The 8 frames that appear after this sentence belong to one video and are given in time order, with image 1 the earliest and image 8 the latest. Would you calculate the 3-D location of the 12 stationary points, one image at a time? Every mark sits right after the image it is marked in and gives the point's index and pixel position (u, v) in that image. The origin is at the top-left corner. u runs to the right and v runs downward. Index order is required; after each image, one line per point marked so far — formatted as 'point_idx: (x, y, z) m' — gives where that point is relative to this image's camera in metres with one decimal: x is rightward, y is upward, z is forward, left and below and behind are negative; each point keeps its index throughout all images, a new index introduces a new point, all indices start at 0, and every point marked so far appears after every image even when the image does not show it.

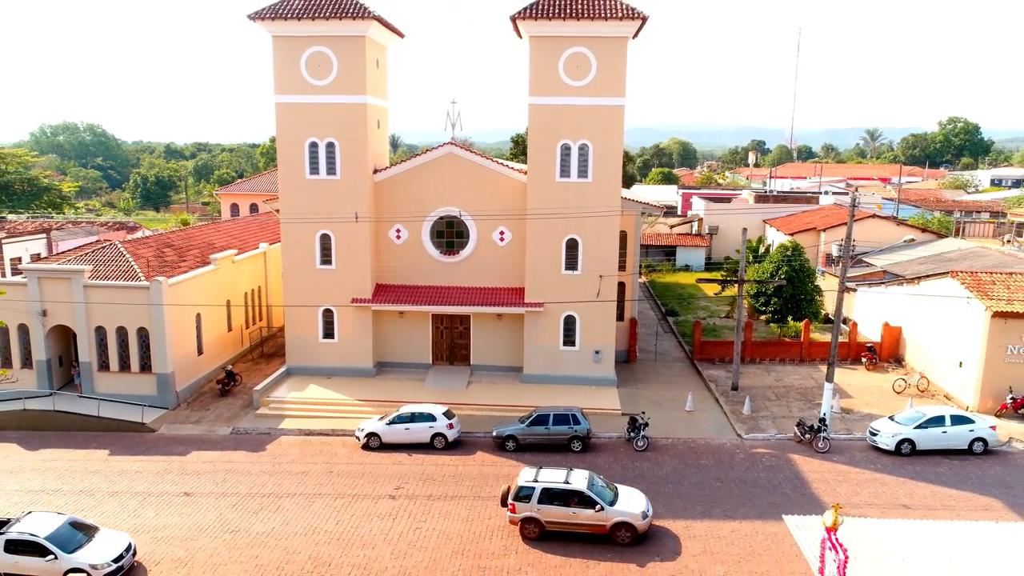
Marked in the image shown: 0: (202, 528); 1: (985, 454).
0: (-6.7, -5.2, +15.7) m
1: (+12.5, -4.4, +19.1) m
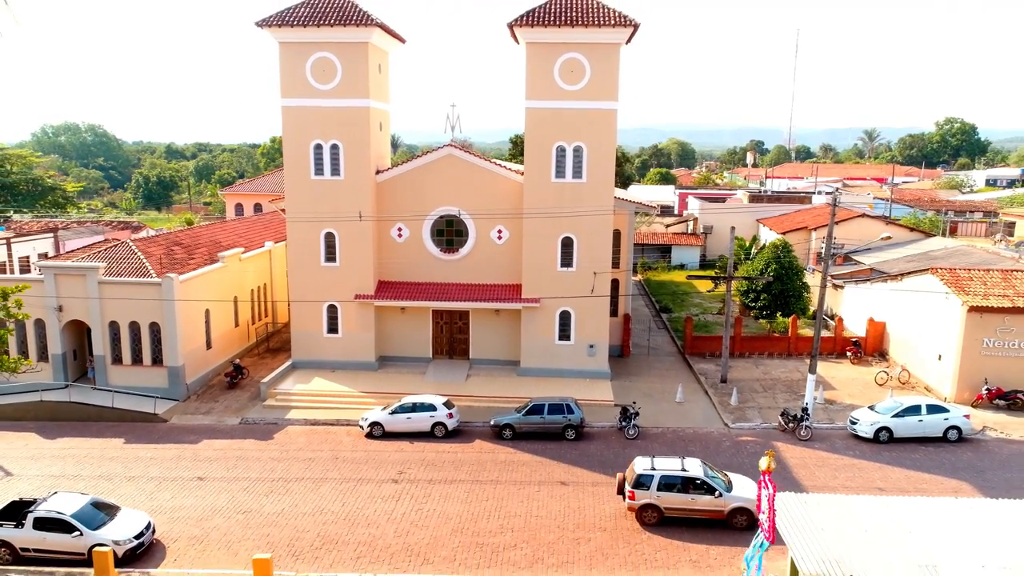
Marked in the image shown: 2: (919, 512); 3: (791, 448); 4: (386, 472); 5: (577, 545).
0: (-6.8, -5.1, +16.7) m
1: (+12.4, -4.3, +20.1) m
2: (+7.0, -3.9, +12.4) m
3: (+7.6, -4.4, +19.9) m
4: (-3.2, -4.7, +18.6) m
5: (+1.4, -5.4, +15.0) m
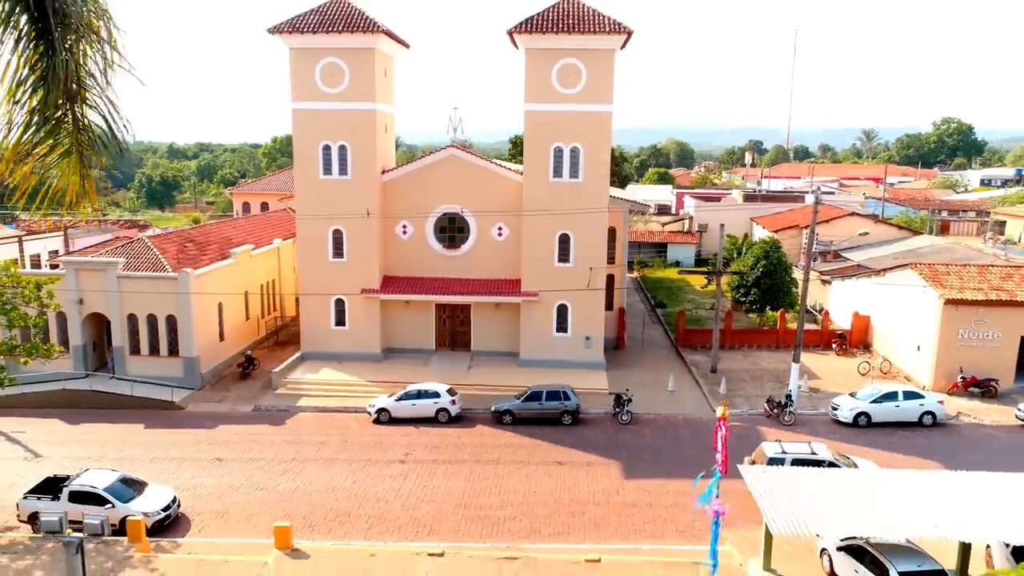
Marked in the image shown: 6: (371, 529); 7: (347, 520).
0: (-6.8, -4.9, +17.8) m
1: (+12.4, -4.1, +21.2) m
2: (+7.0, -3.7, +13.6) m
3: (+7.6, -4.2, +21.0) m
4: (-3.2, -4.5, +19.8) m
5: (+1.3, -5.2, +16.2) m
6: (-3.1, -5.3, +15.8) m
7: (-3.7, -5.2, +16.2) m
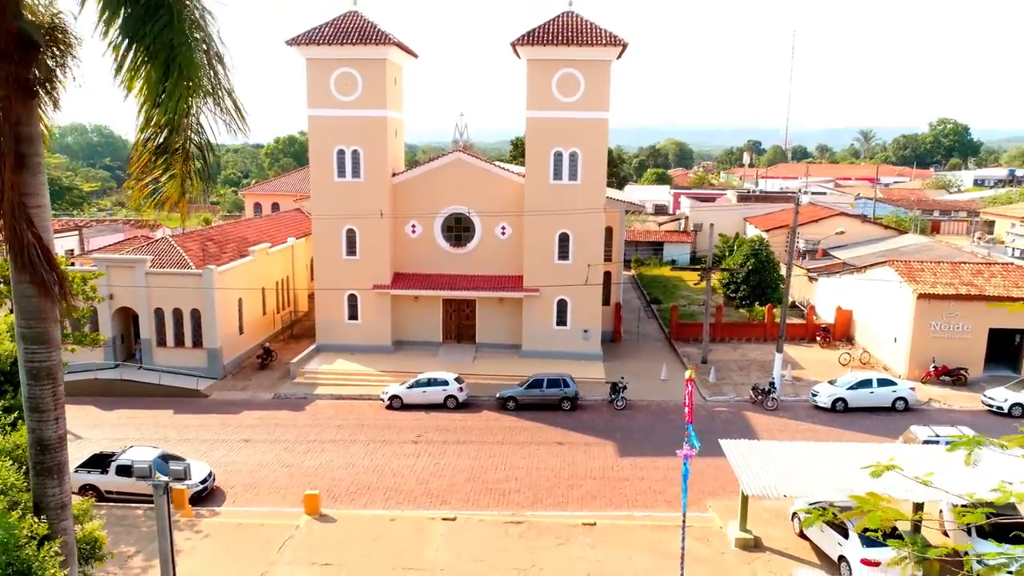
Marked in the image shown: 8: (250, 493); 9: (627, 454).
0: (-6.7, -4.8, +19.5) m
1: (+12.5, -3.9, +22.9) m
2: (+7.1, -3.5, +15.3) m
3: (+7.7, -4.0, +22.7) m
4: (-3.1, -4.4, +21.5) m
5: (+1.5, -5.0, +17.9) m
6: (-3.0, -5.1, +17.5) m
7: (-3.6, -5.0, +17.9) m
8: (-6.5, -5.1, +17.9) m
9: (+3.2, -4.6, +19.9) m
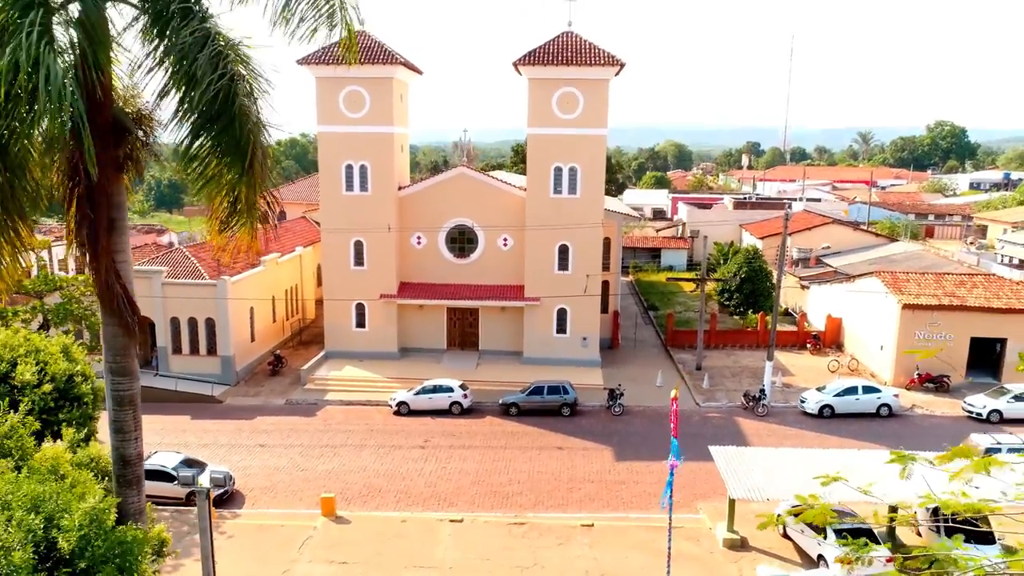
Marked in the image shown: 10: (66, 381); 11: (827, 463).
0: (-6.7, -5.1, +20.6) m
1: (+12.6, -4.3, +24.0) m
2: (+7.1, -3.9, +16.4) m
3: (+7.8, -4.4, +23.8) m
4: (-3.1, -4.8, +22.6) m
5: (+1.5, -5.4, +19.0) m
6: (-2.9, -5.5, +18.6) m
7: (-3.5, -5.4, +19.0) m
8: (-6.4, -5.5, +19.0) m
9: (+3.2, -5.0, +21.0) m
10: (-7.1, -1.5, +11.4) m
11: (+7.1, -3.9, +16.2) m
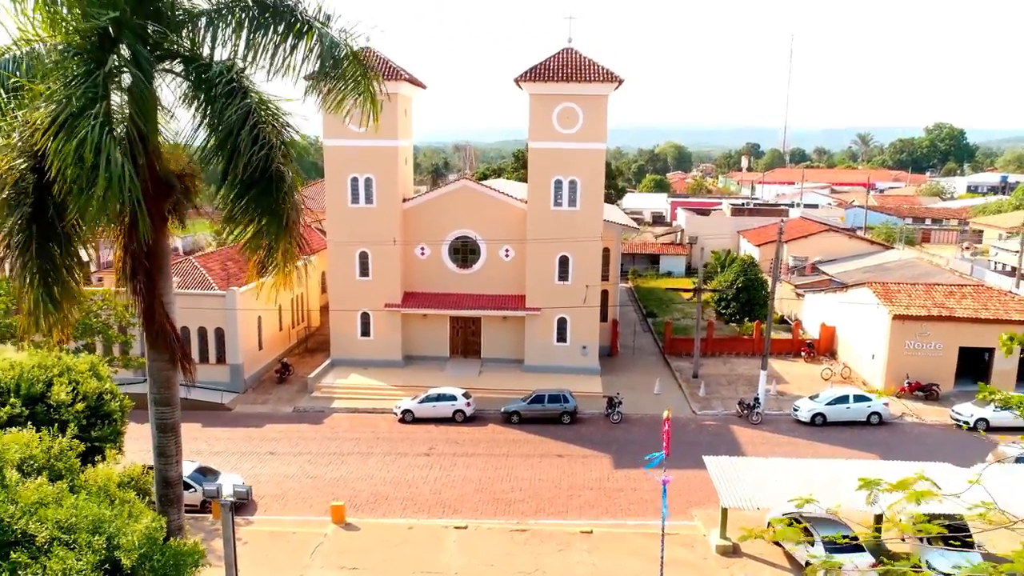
0: (-6.6, -5.5, +21.4) m
1: (+12.7, -4.7, +24.8) m
2: (+7.2, -4.3, +17.1) m
3: (+7.9, -4.8, +24.6) m
4: (-3.0, -5.2, +23.3) m
5: (+1.6, -5.8, +19.7) m
6: (-2.8, -5.9, +19.3) m
7: (-3.5, -5.8, +19.7) m
8: (-6.4, -5.9, +19.7) m
9: (+3.3, -5.4, +21.7) m
10: (-7.0, -1.9, +12.1) m
11: (+7.2, -4.3, +16.9) m
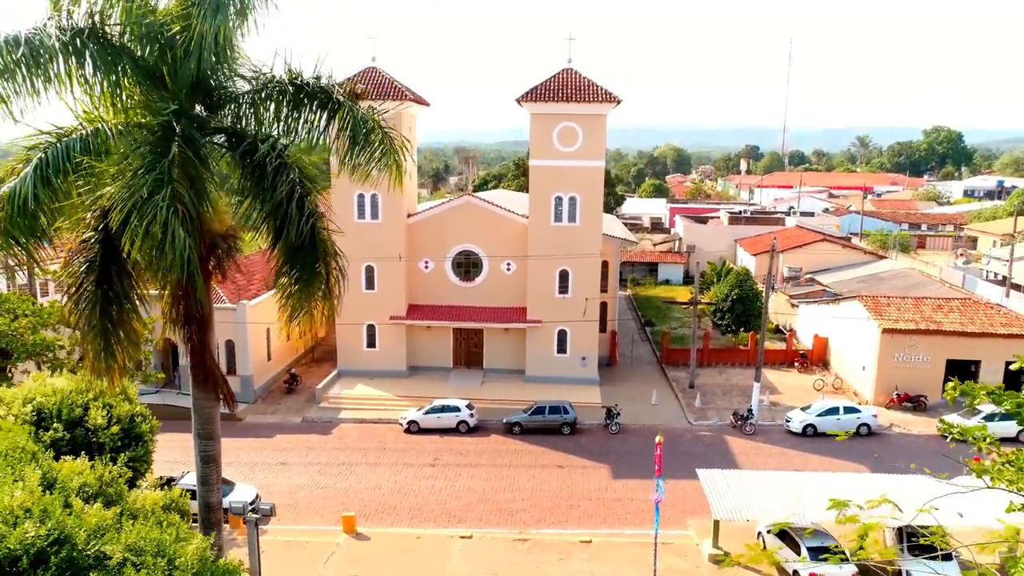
0: (-6.5, -6.1, +22.3) m
1: (+12.7, -5.3, +25.7) m
2: (+7.3, -4.8, +18.0) m
3: (+7.9, -5.4, +25.5) m
4: (-2.9, -5.7, +24.2) m
5: (+1.7, -6.3, +20.6) m
6: (-2.8, -6.5, +20.2) m
7: (-3.4, -6.4, +20.6) m
8: (-6.3, -6.4, +20.6) m
9: (+3.4, -5.9, +22.6) m
10: (-6.9, -2.4, +13.0) m
11: (+7.2, -4.9, +17.8) m
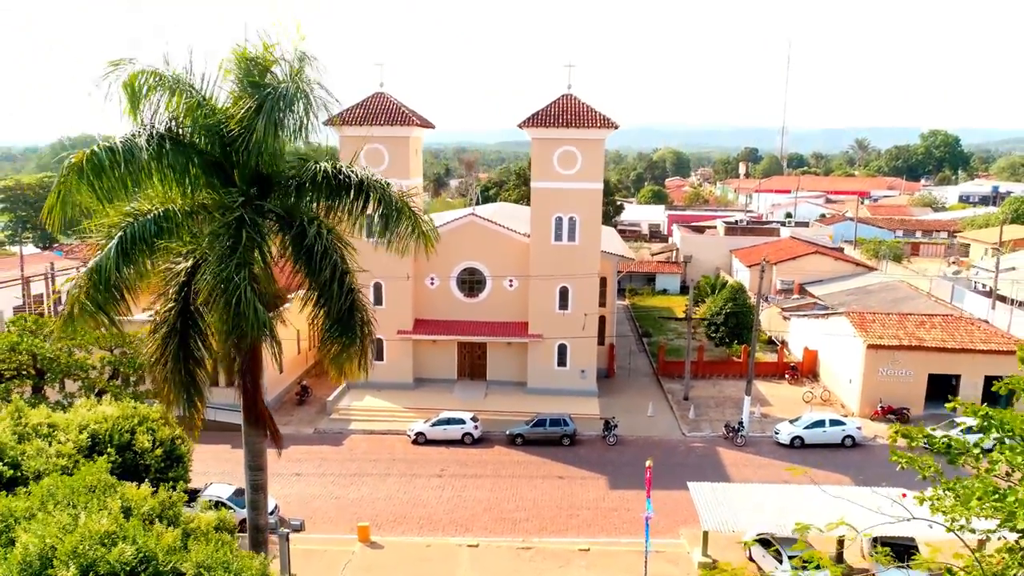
0: (-6.4, -6.8, +23.6) m
1: (+12.8, -6.0, +27.1) m
2: (+7.4, -5.6, +19.4) m
3: (+8.0, -6.1, +26.8) m
4: (-2.8, -6.4, +25.6) m
5: (+1.8, -7.0, +22.0) m
6: (-2.7, -7.2, +21.6) m
7: (-3.3, -7.1, +22.0) m
8: (-6.2, -7.1, +22.0) m
9: (+3.5, -6.6, +24.0) m
10: (-6.8, -3.1, +14.4) m
11: (+7.3, -5.6, +19.2) m
